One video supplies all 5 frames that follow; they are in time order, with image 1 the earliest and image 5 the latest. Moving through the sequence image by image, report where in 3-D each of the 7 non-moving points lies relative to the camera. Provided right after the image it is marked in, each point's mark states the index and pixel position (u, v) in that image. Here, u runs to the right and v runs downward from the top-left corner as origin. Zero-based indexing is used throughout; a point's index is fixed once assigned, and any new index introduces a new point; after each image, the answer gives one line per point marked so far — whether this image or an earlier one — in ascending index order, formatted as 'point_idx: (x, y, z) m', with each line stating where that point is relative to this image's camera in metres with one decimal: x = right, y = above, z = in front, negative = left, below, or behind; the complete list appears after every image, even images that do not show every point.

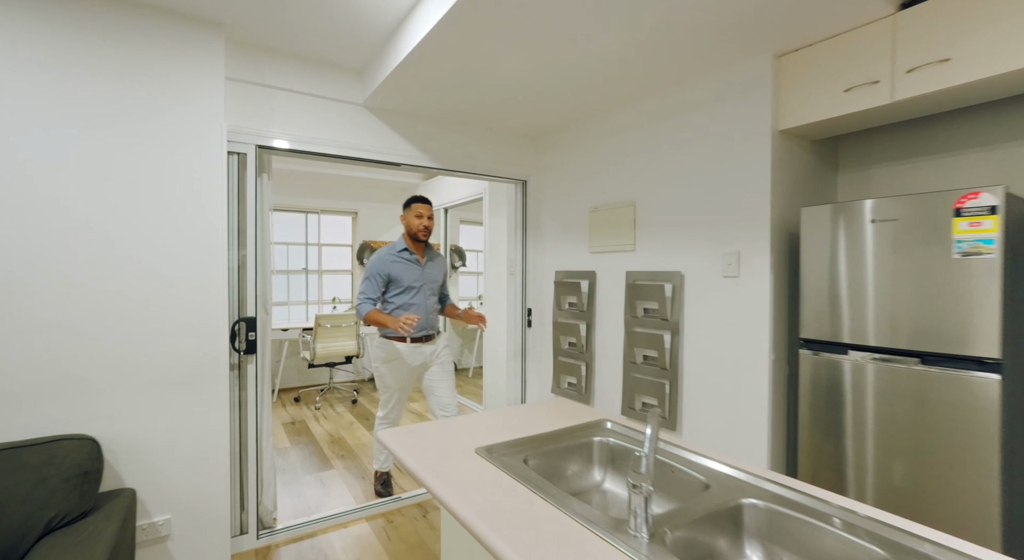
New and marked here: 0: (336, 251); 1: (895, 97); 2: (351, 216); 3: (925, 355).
0: (-2.1, +0.3, +5.7) m
1: (+1.3, +0.6, +1.6) m
2: (-1.9, +0.8, +5.8) m
3: (+1.4, -0.3, +1.6) m
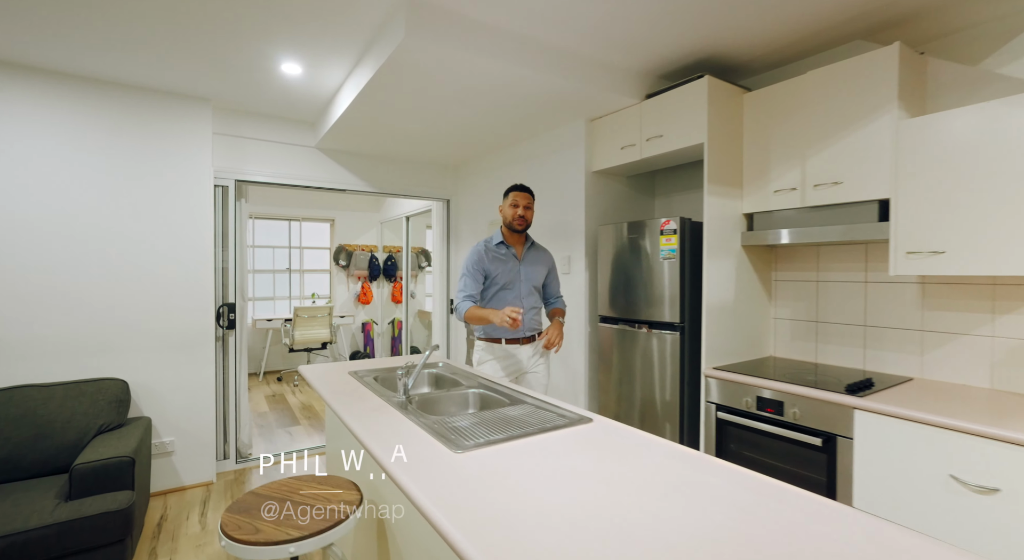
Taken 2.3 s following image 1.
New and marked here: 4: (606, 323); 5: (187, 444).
0: (-2.7, +0.4, +6.6) m
1: (+0.7, +0.7, +2.6) m
2: (-2.6, +0.8, +6.7) m
3: (+0.7, -0.2, +2.5) m
4: (+0.5, -0.2, +2.7) m
5: (-2.0, -1.0, +2.9) m
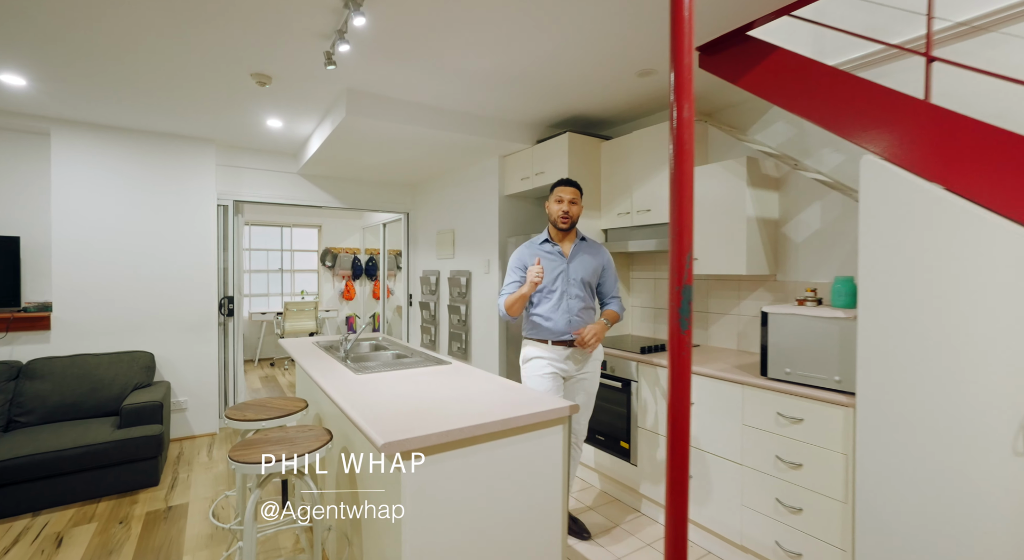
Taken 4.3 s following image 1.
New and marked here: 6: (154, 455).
0: (-3.2, +0.4, +7.5) m
1: (+0.2, +0.7, +3.5) m
2: (-3.1, +0.8, +7.6) m
3: (+0.2, -0.2, +3.4) m
4: (0.0, -0.2, +3.6) m
5: (-2.5, -1.0, +3.8) m
6: (-2.1, -1.0, +2.9) m
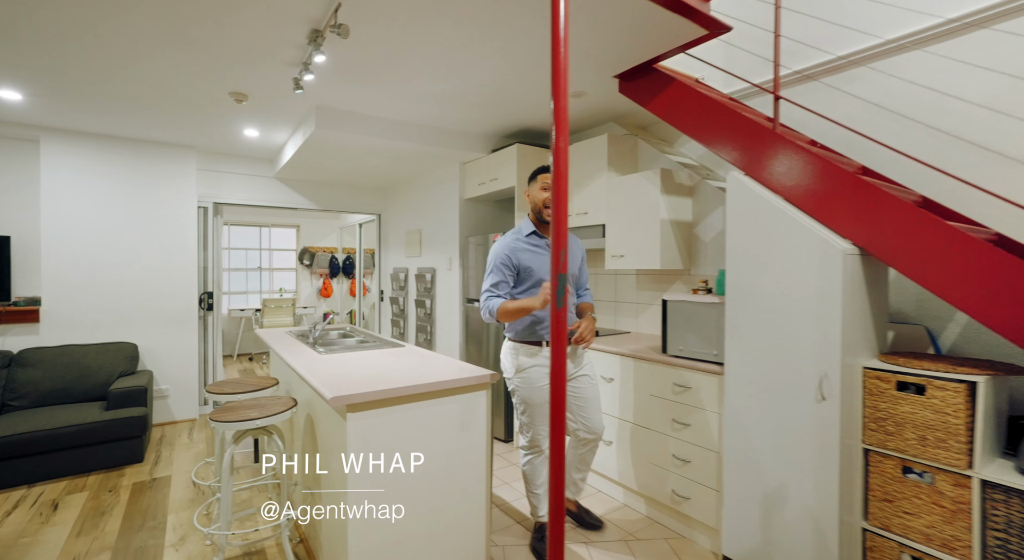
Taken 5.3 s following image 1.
0: (-3.7, +0.4, +7.7) m
1: (-0.2, +0.7, +3.8) m
2: (-3.6, +0.8, +7.8) m
3: (-0.1, -0.2, +3.8) m
4: (-0.4, -0.2, +4.0) m
5: (-2.9, -1.0, +4.1) m
6: (-2.4, -1.0, +3.1) m
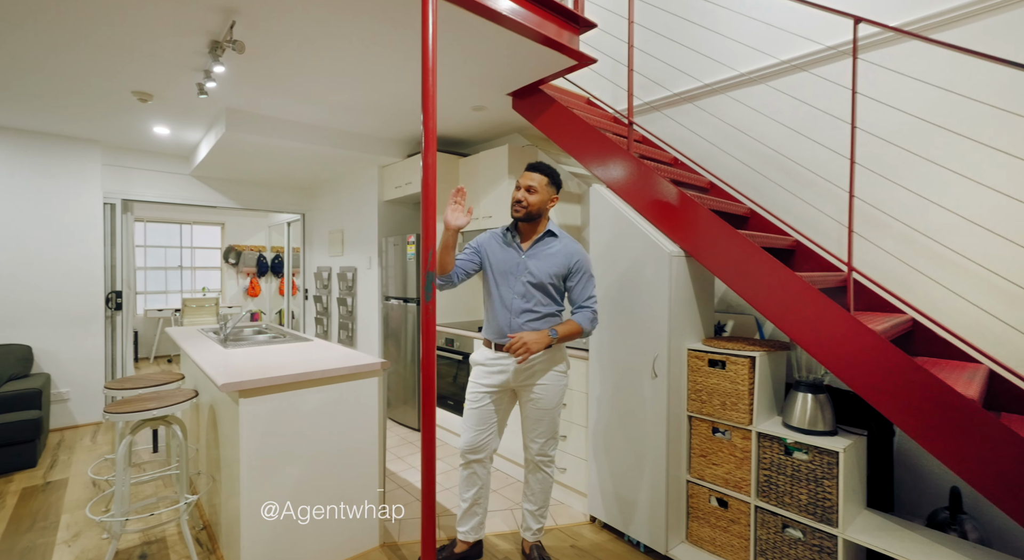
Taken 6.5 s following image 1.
0: (-4.8, +0.4, +7.5) m
1: (-0.9, +0.7, +4.0) m
2: (-4.7, +0.8, +7.6) m
3: (-0.8, -0.2, +4.0) m
4: (-1.1, -0.2, +4.1) m
5: (-3.6, -0.9, +4.0) m
6: (-3.1, -1.0, +3.1) m
